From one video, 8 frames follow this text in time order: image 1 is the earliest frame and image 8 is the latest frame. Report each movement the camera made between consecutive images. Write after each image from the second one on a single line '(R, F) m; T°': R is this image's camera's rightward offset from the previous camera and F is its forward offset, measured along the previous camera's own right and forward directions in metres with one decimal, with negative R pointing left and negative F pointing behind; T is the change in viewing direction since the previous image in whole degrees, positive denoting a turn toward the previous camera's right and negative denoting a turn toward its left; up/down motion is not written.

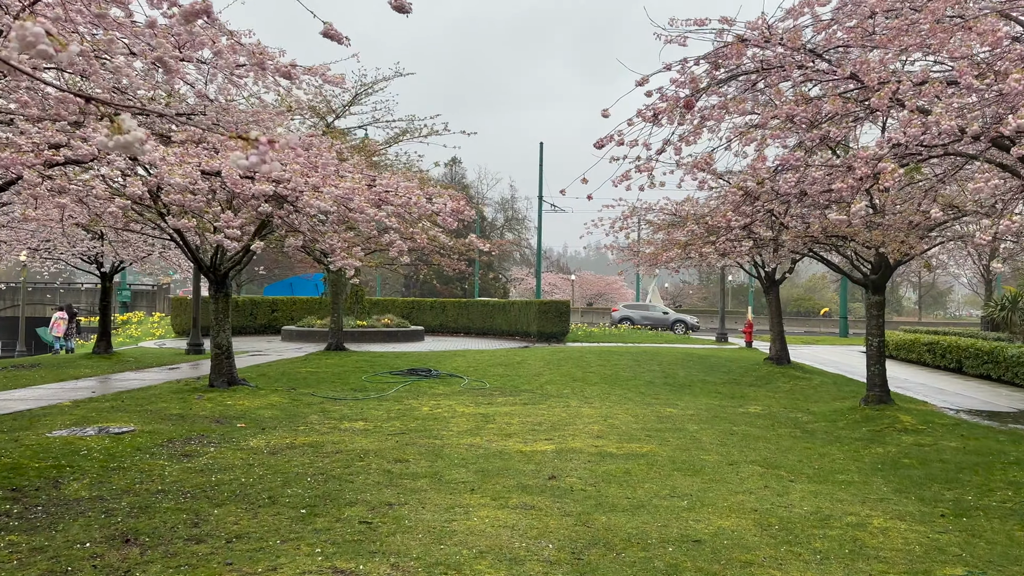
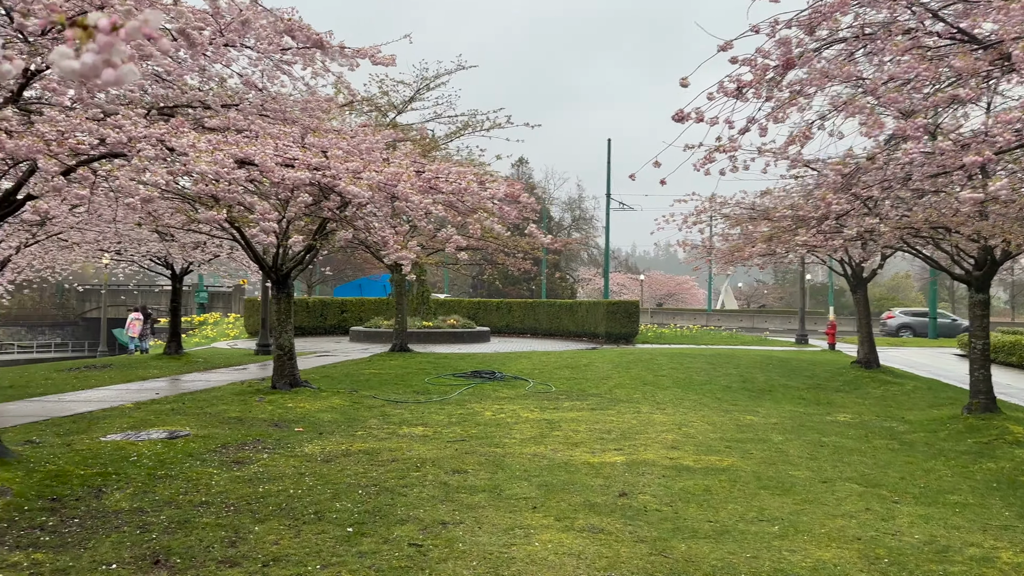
(0.0, +0.6) m; -5°
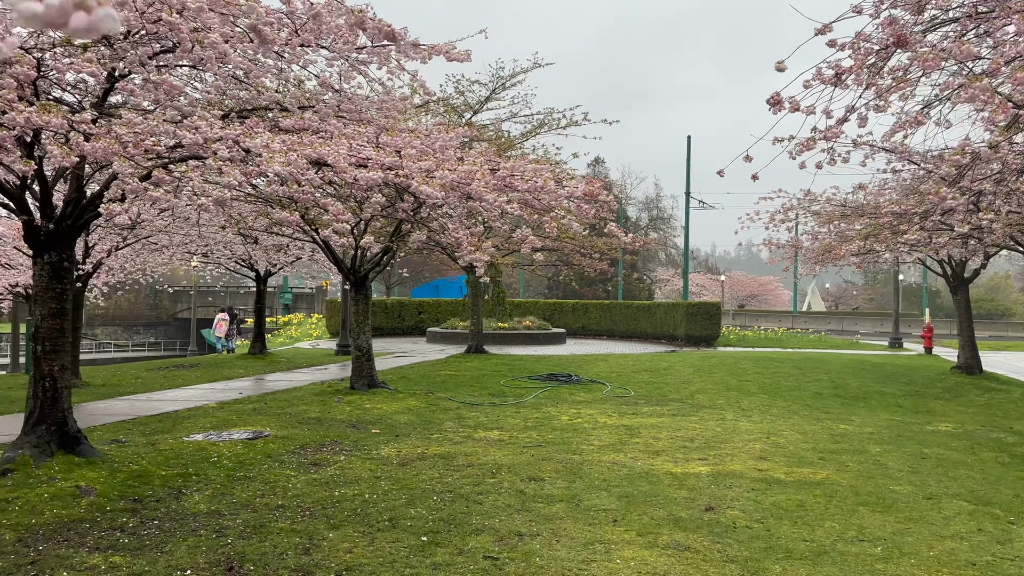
(0.0, +0.2) m; -6°
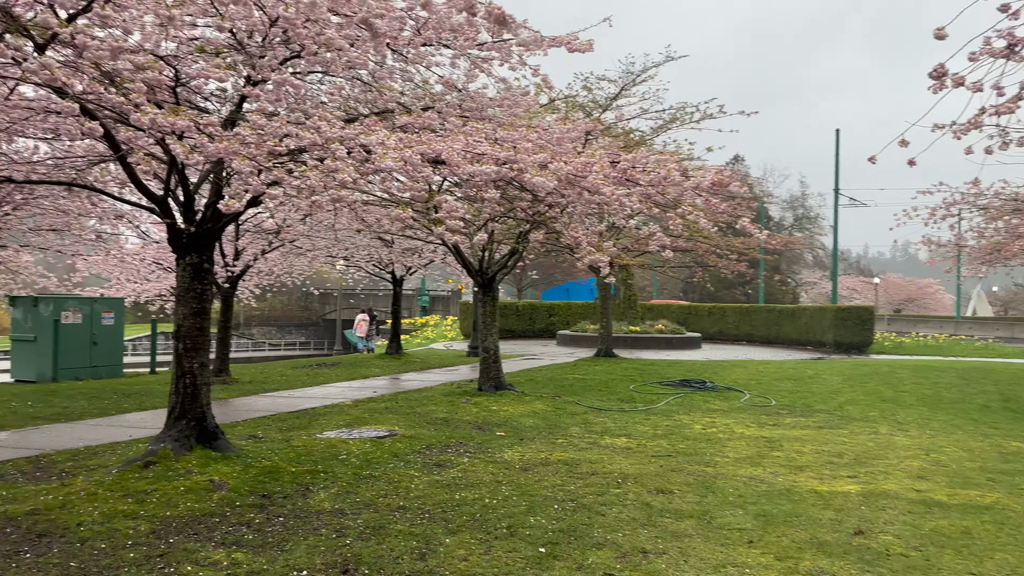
(+0.1, +0.2) m; -10°
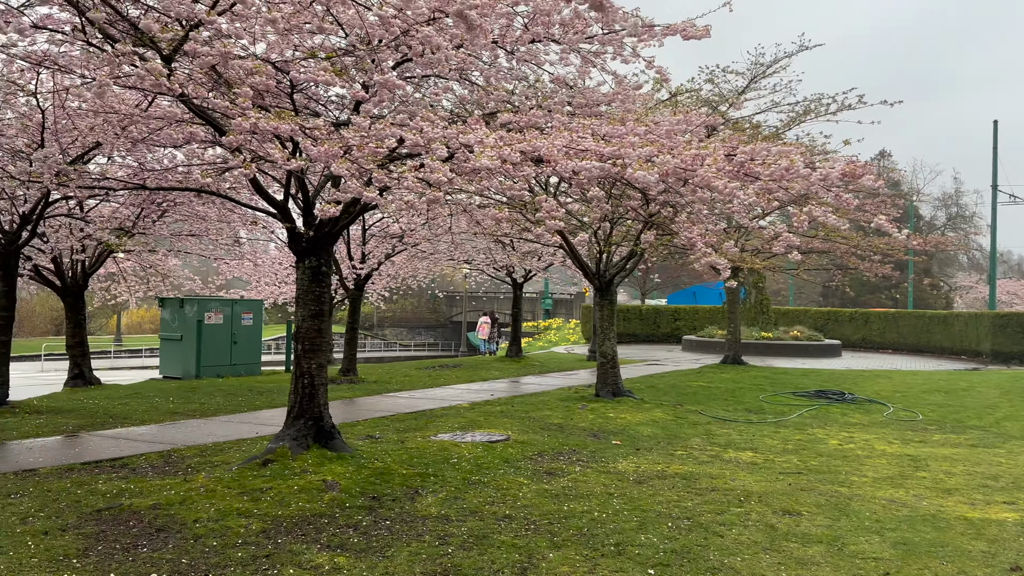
(+0.1, +0.2) m; -9°
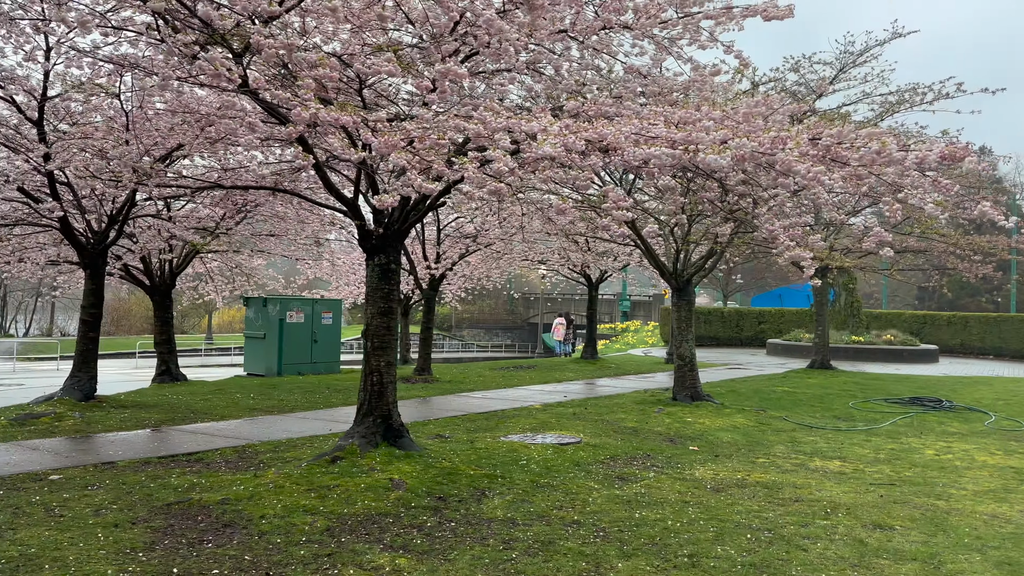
(+0.1, +0.2) m; -6°
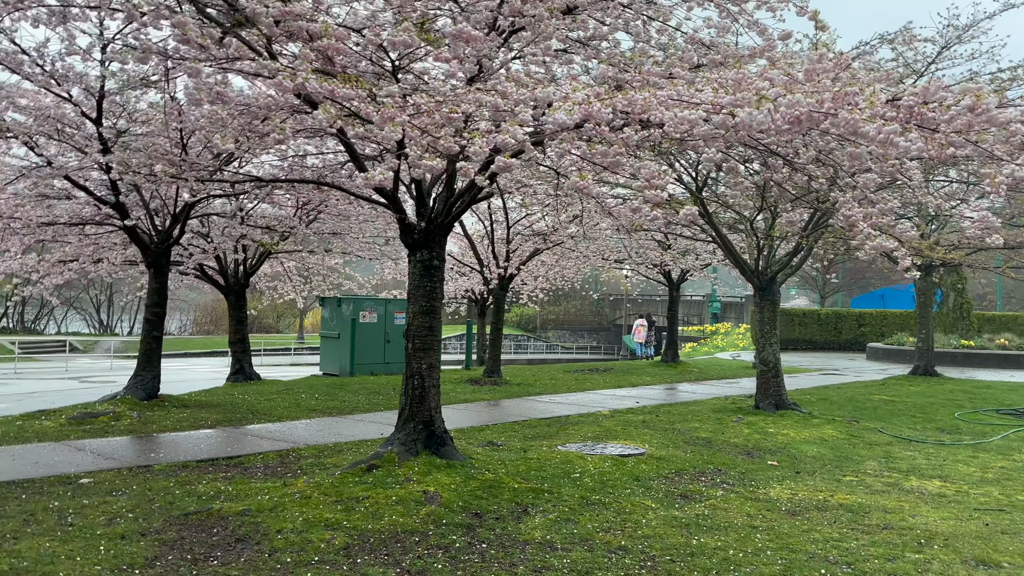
(+0.3, +0.6) m; -7°
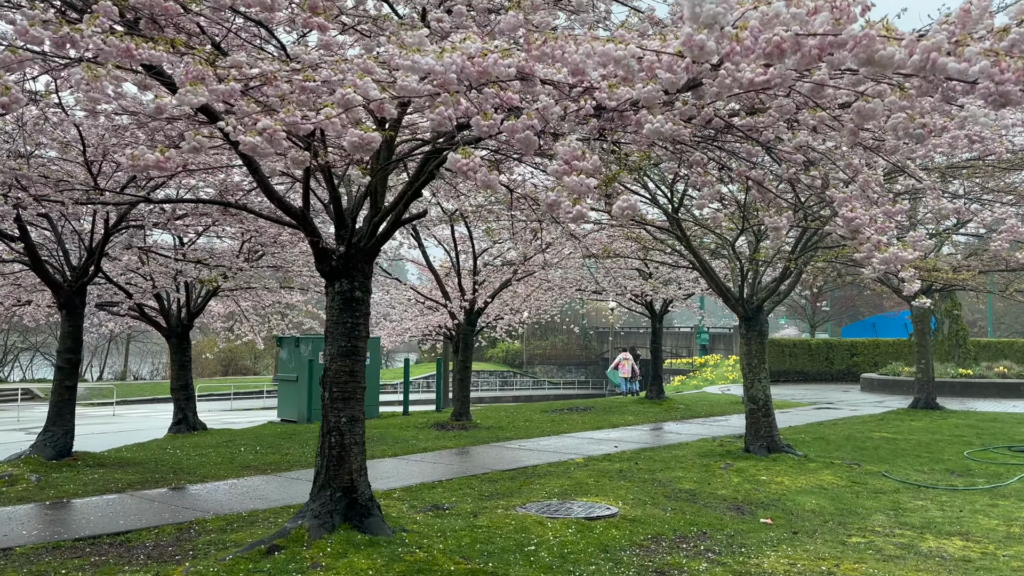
(+0.4, +1.1) m; +1°
